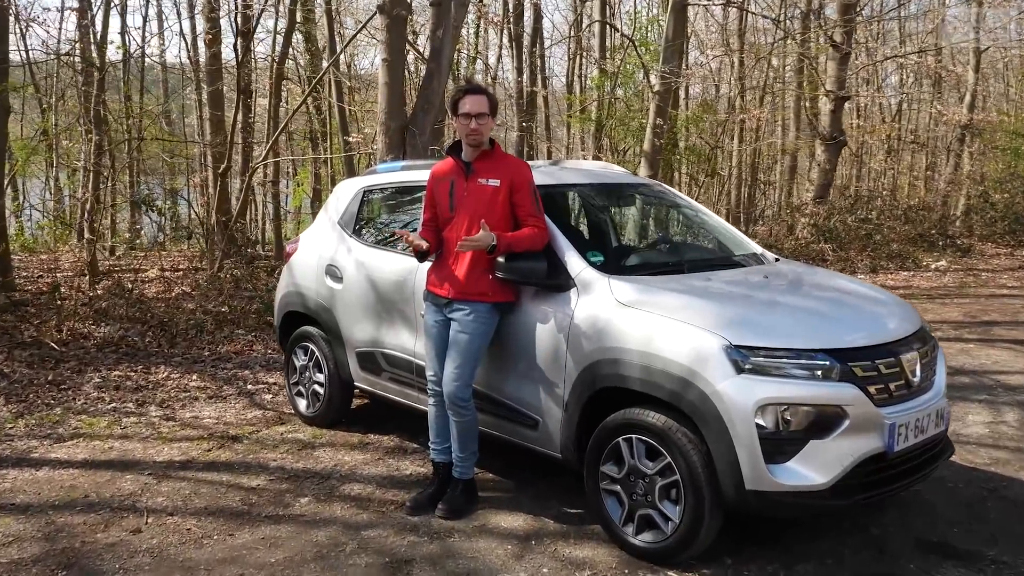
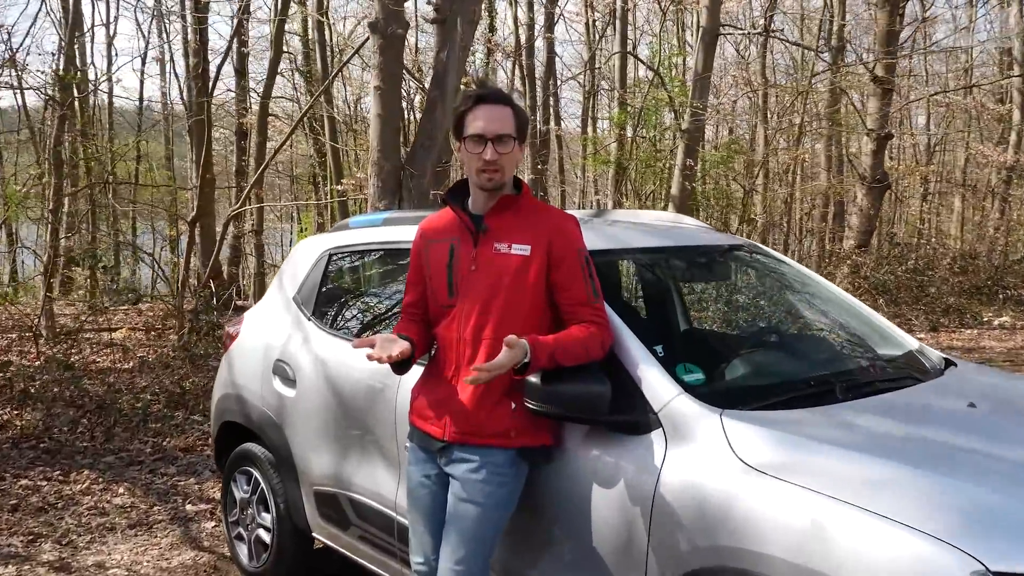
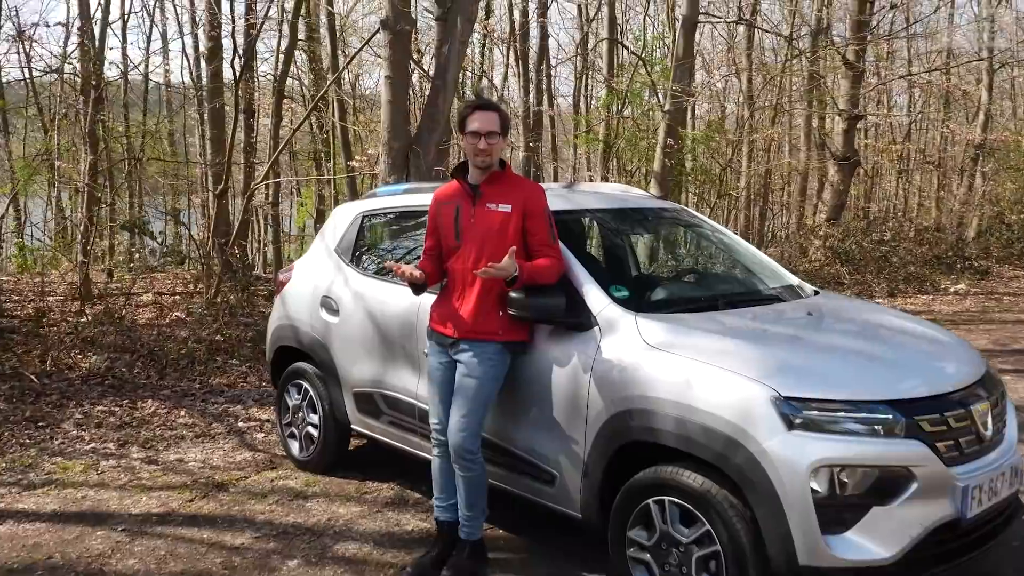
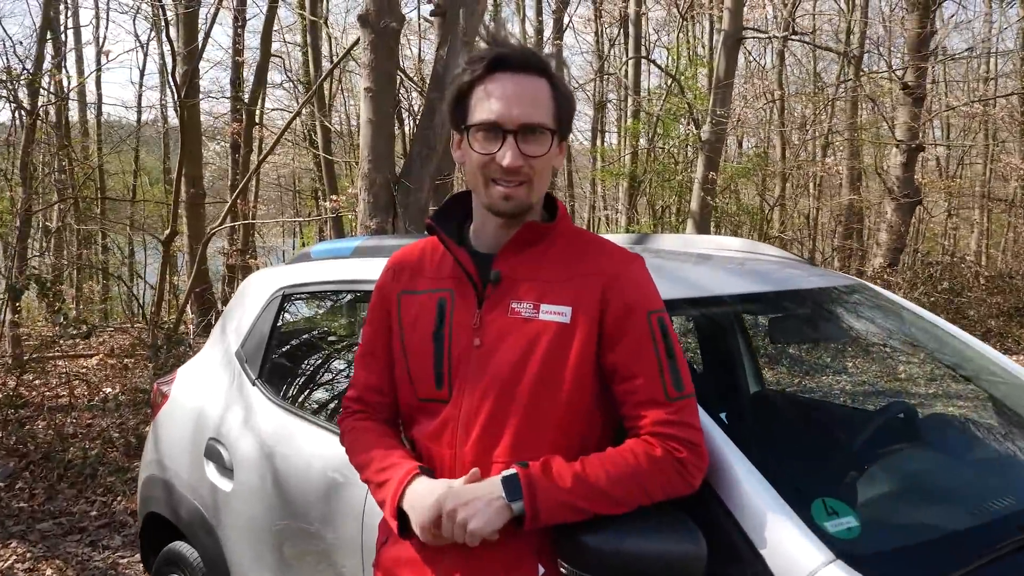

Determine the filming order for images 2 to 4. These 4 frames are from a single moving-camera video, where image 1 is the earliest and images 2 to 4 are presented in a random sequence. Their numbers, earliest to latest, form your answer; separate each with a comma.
3, 2, 4
